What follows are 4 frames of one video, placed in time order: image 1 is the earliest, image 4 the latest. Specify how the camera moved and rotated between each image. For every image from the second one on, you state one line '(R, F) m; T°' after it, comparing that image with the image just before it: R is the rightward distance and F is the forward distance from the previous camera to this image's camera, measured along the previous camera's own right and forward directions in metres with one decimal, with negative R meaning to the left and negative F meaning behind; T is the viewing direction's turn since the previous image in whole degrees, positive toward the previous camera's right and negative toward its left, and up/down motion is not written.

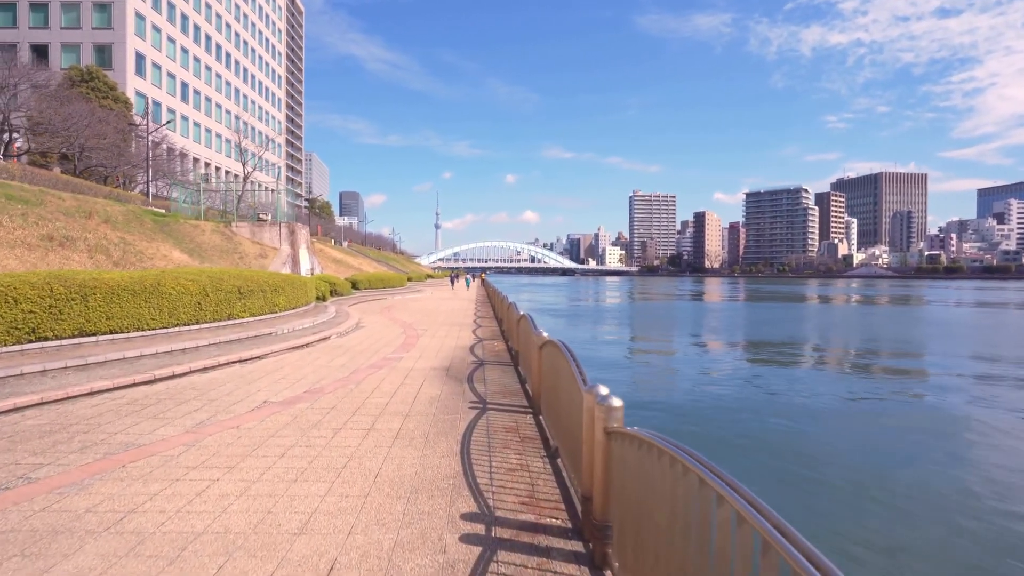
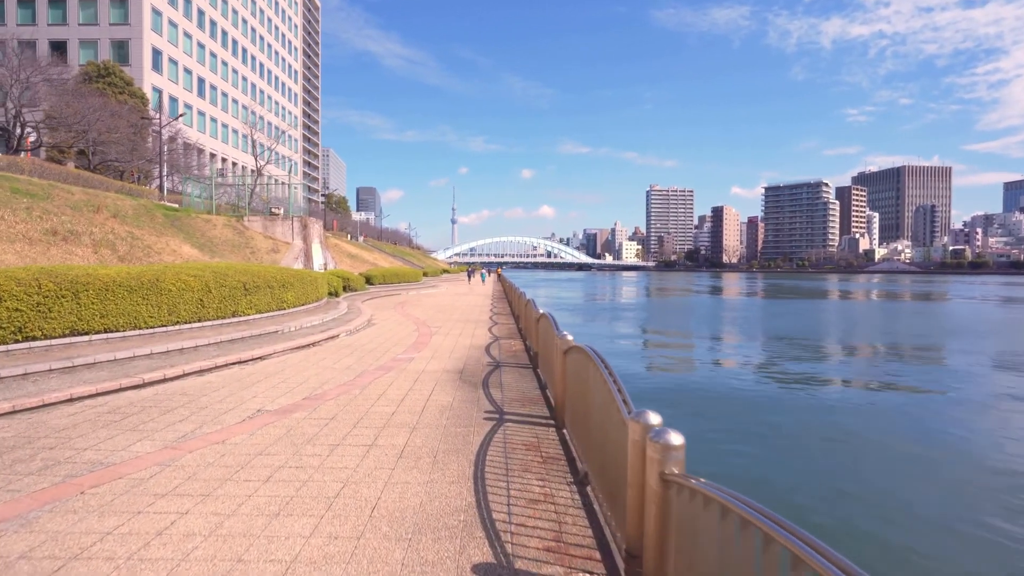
(0.0, +0.7) m; -1°
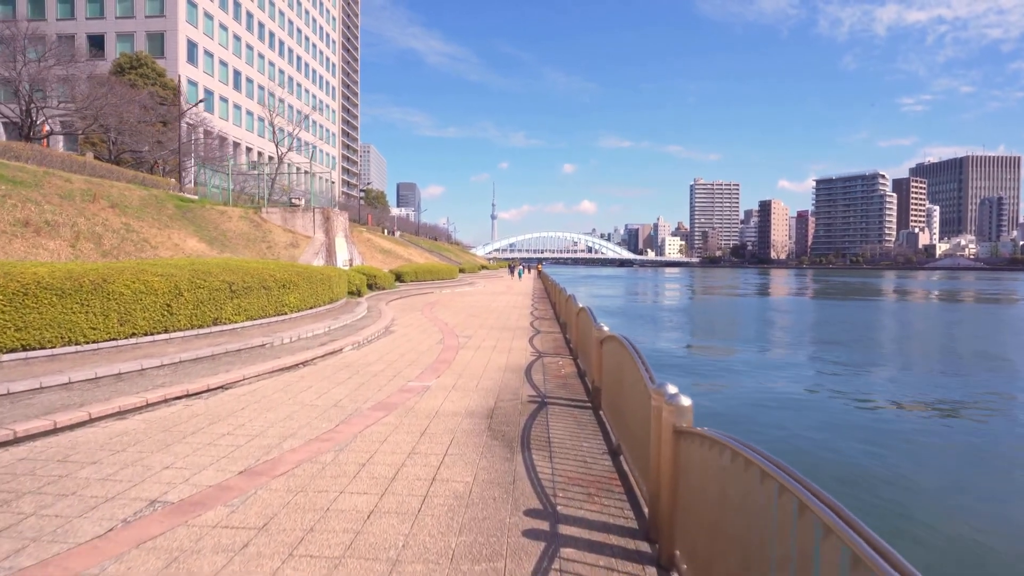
(-0.1, +2.4) m; -4°
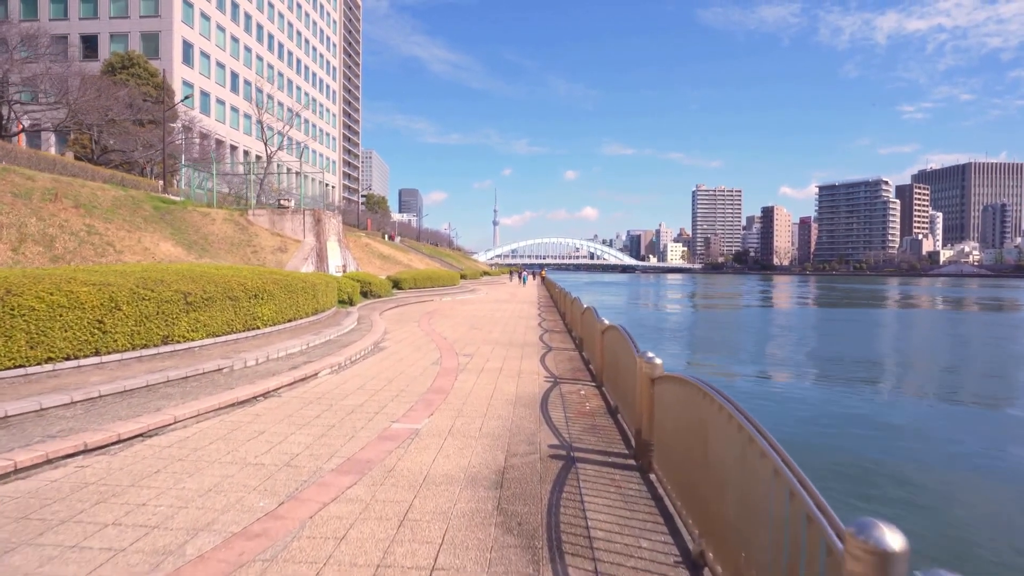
(-0.1, +1.5) m; 0°
